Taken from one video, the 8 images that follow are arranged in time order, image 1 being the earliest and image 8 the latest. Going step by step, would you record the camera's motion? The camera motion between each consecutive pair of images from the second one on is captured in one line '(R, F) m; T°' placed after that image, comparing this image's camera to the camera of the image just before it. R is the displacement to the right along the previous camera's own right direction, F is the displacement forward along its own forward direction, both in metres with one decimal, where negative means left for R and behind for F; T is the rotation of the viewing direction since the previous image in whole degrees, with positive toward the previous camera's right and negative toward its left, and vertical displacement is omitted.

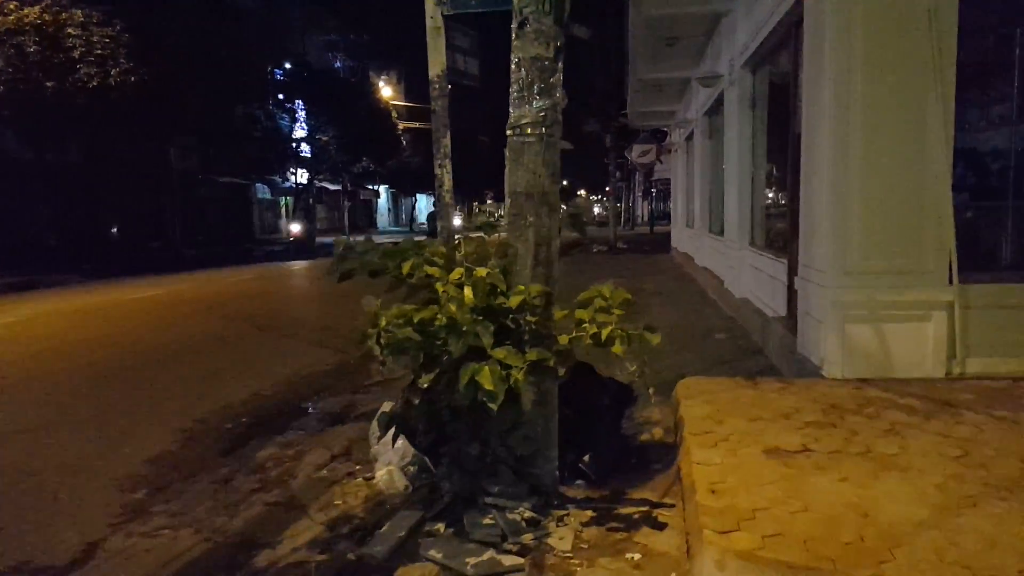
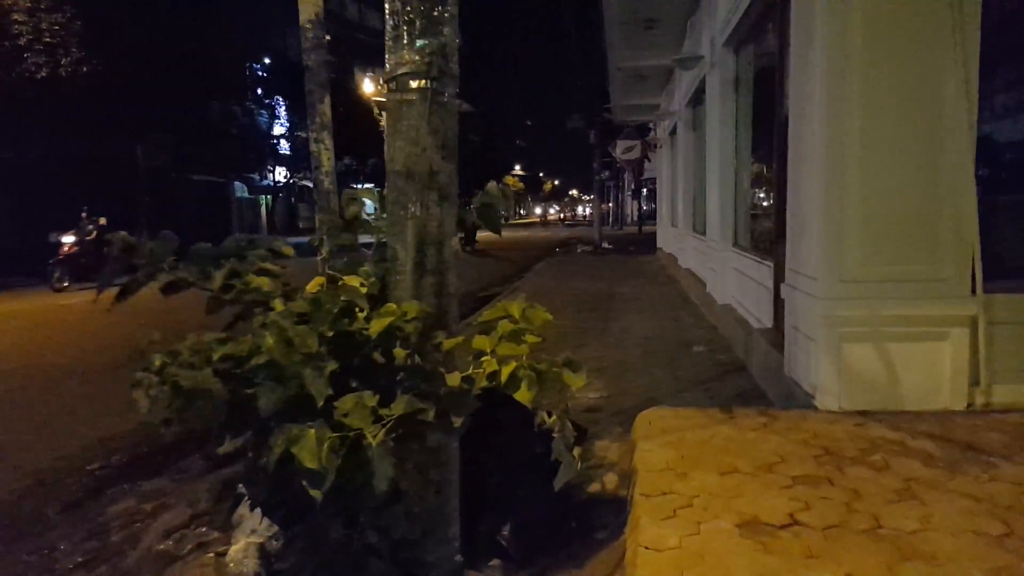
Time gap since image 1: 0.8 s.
(+0.6, +1.1) m; +1°
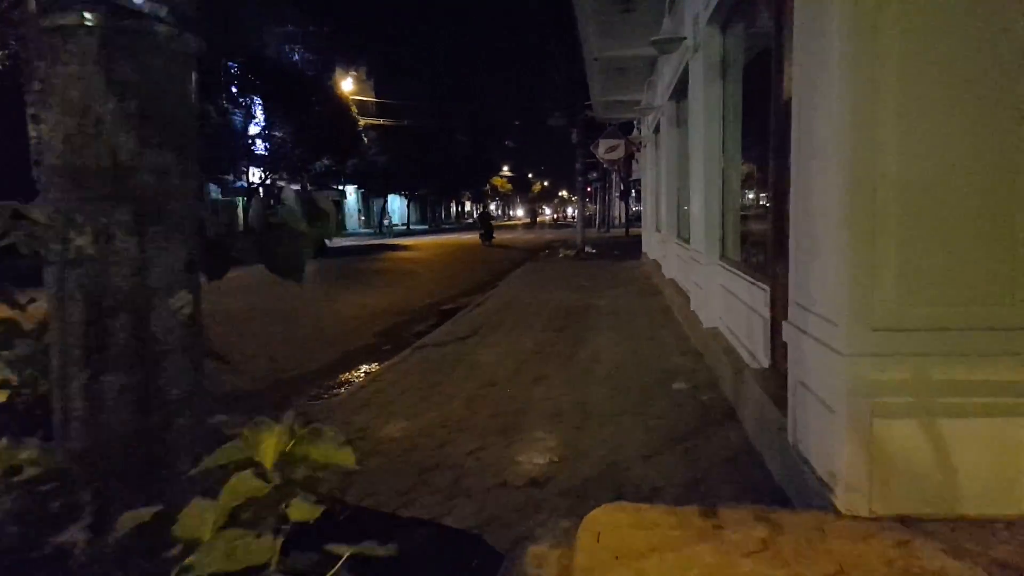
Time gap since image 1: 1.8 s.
(+0.6, +1.4) m; +1°
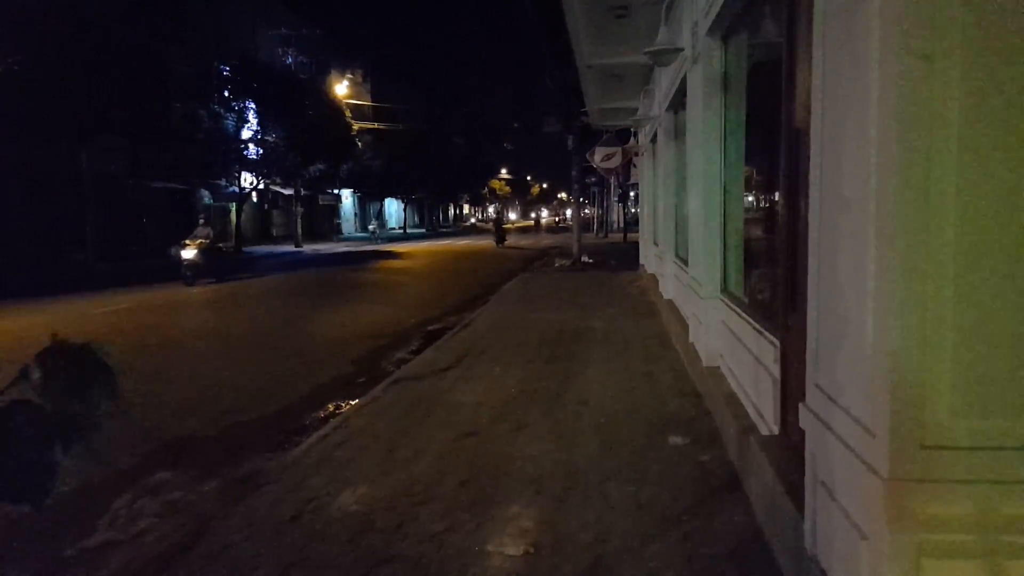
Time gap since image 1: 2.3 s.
(+0.2, +0.7) m; 0°
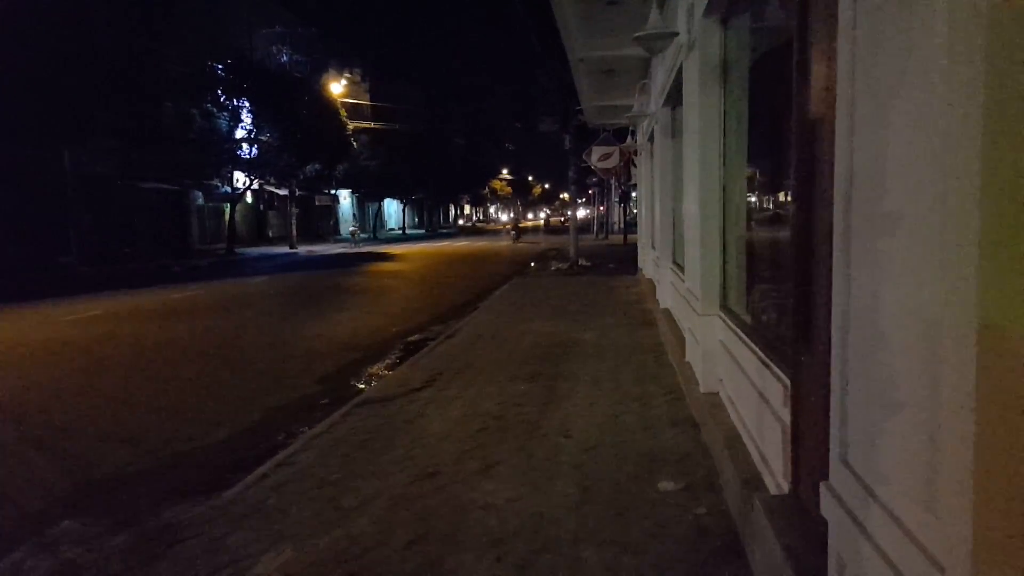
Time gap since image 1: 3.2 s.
(+0.3, +0.9) m; 0°
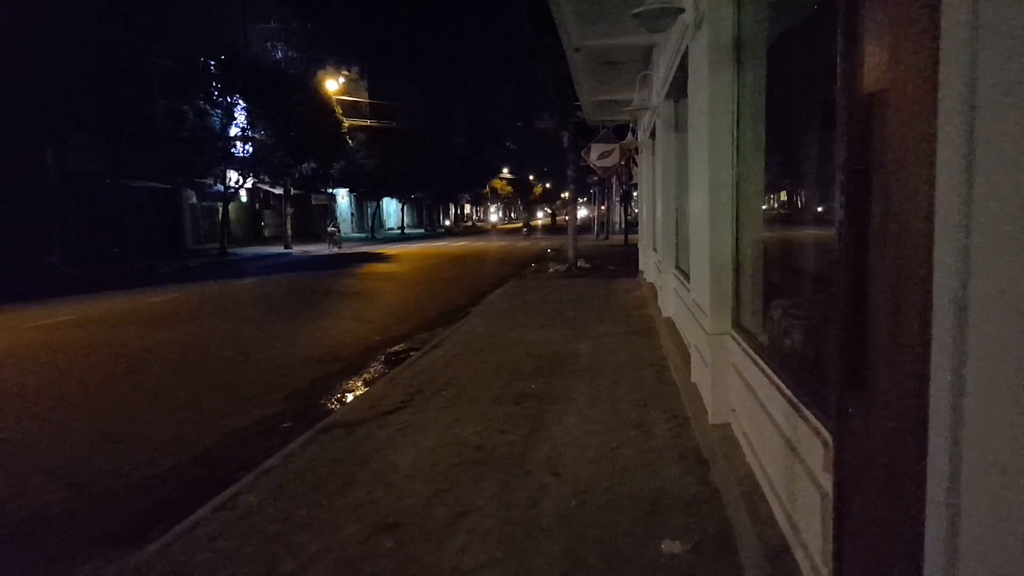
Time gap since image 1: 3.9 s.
(+0.2, +0.9) m; 0°
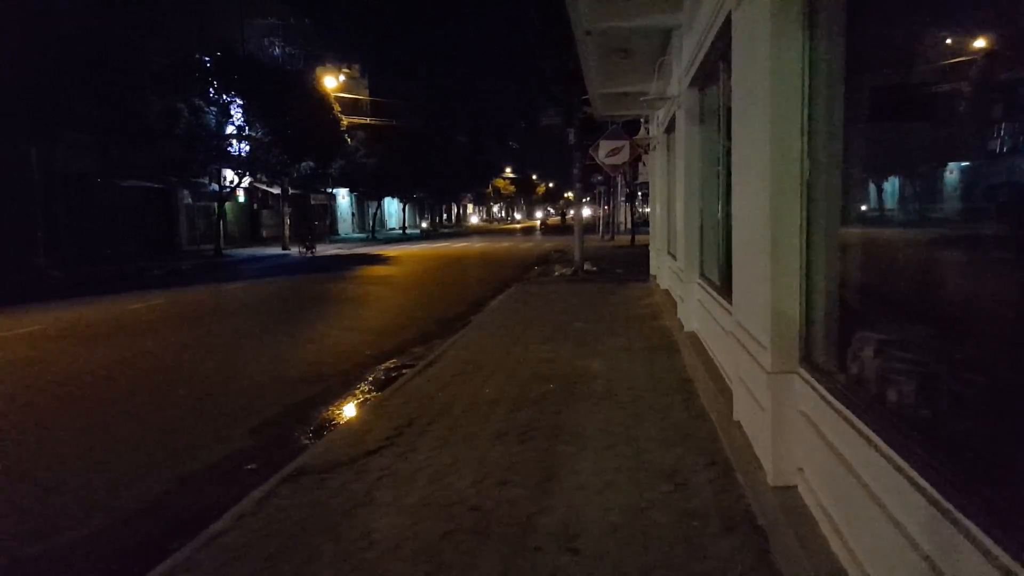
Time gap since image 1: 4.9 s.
(0.0, +1.2) m; 0°
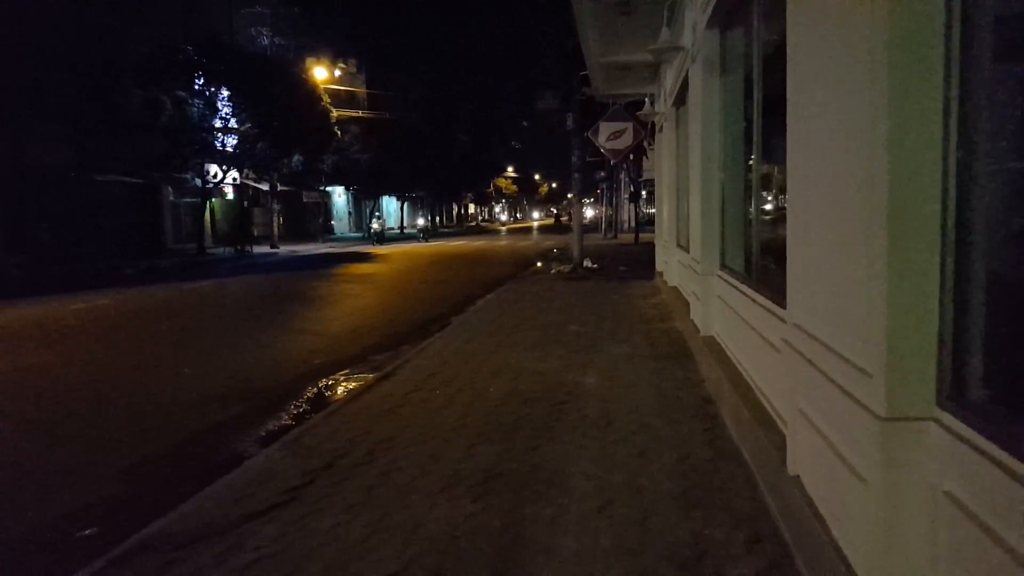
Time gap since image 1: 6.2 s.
(+0.4, +1.9) m; 0°
